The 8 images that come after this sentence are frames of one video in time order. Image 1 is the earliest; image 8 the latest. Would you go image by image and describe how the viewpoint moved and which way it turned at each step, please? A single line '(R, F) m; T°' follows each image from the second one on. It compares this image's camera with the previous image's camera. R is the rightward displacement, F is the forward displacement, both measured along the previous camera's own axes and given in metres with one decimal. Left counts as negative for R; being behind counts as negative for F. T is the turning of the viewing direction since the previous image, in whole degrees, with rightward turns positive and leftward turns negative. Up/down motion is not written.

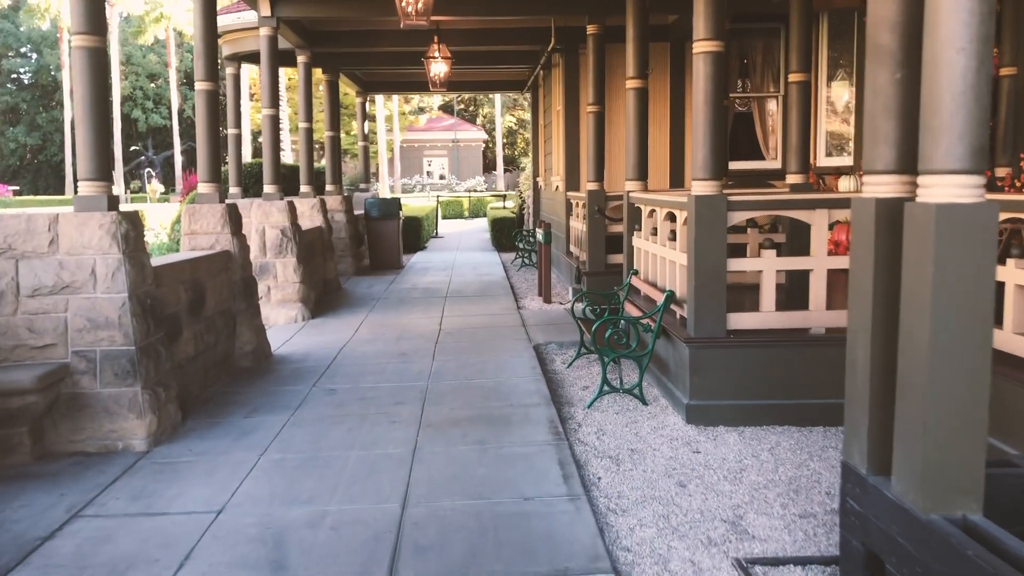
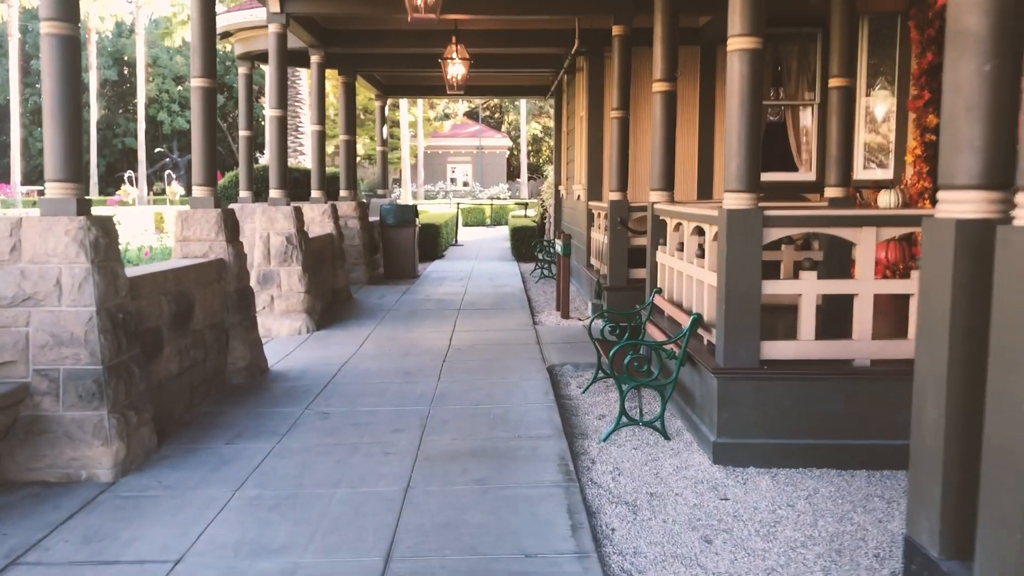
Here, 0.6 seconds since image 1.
(+0.1, +0.4) m; -1°
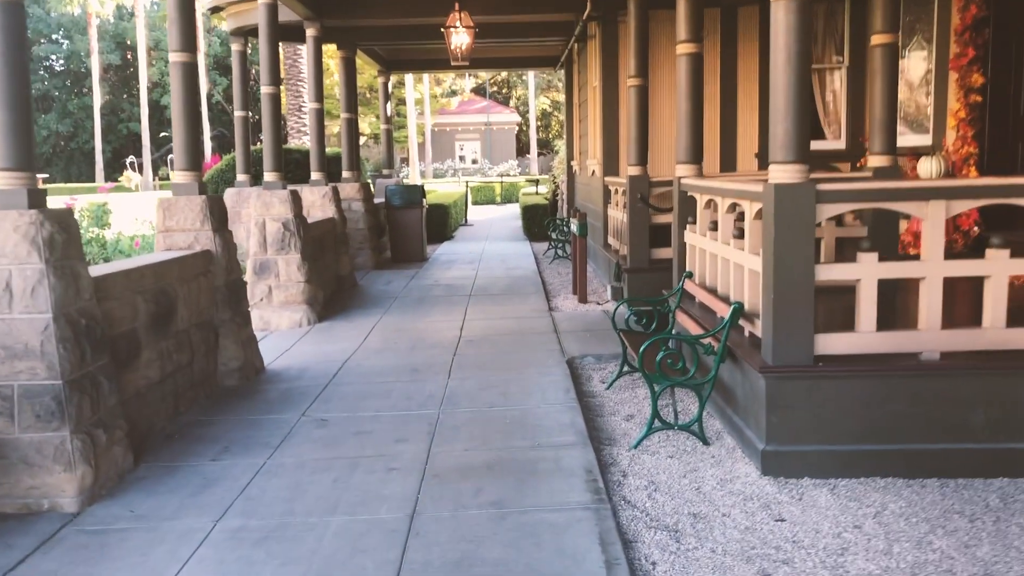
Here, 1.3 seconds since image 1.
(0.0, +0.5) m; -1°
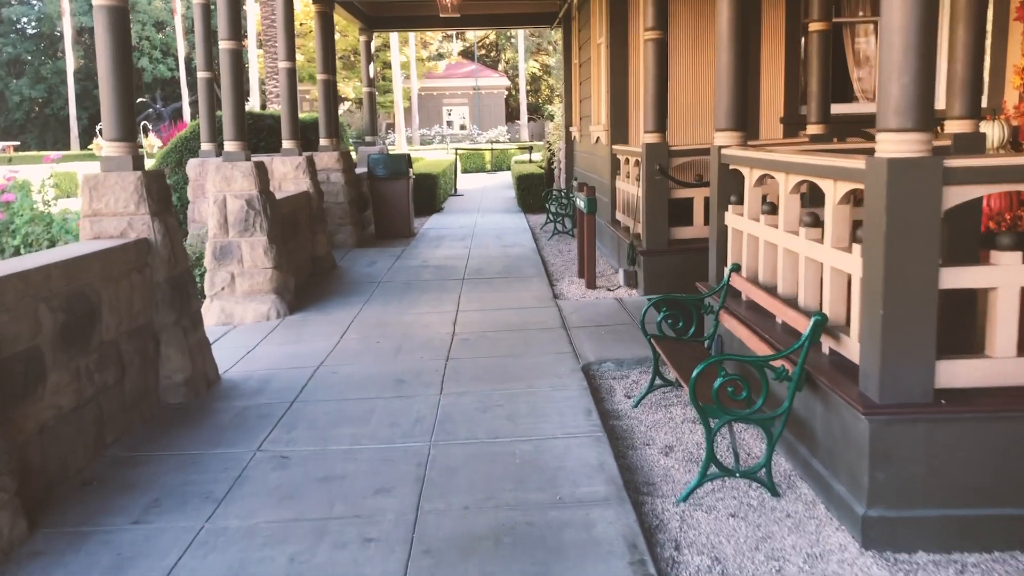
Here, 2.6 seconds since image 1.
(-0.1, +0.9) m; +1°
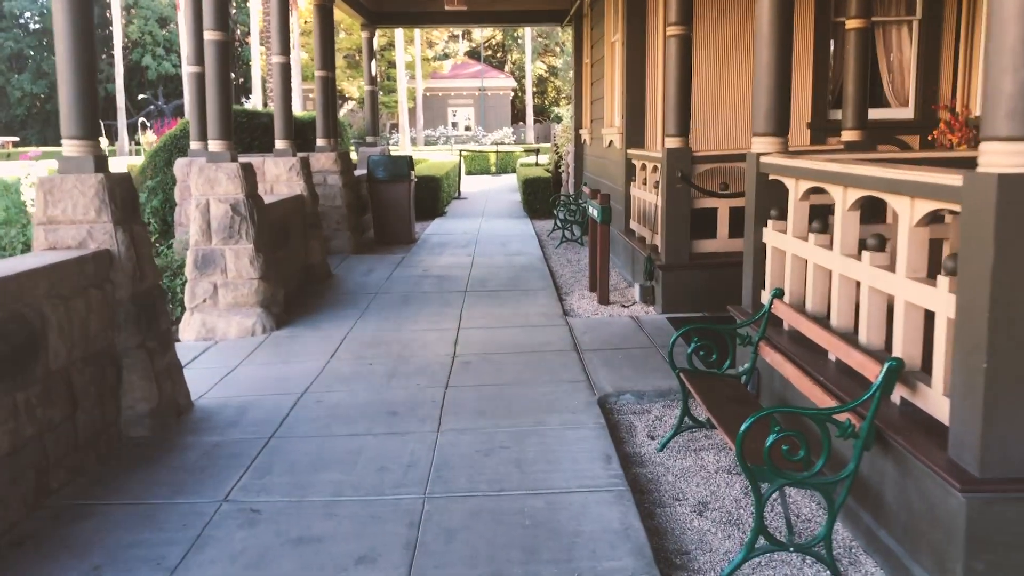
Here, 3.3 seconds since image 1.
(0.0, +0.5) m; 0°
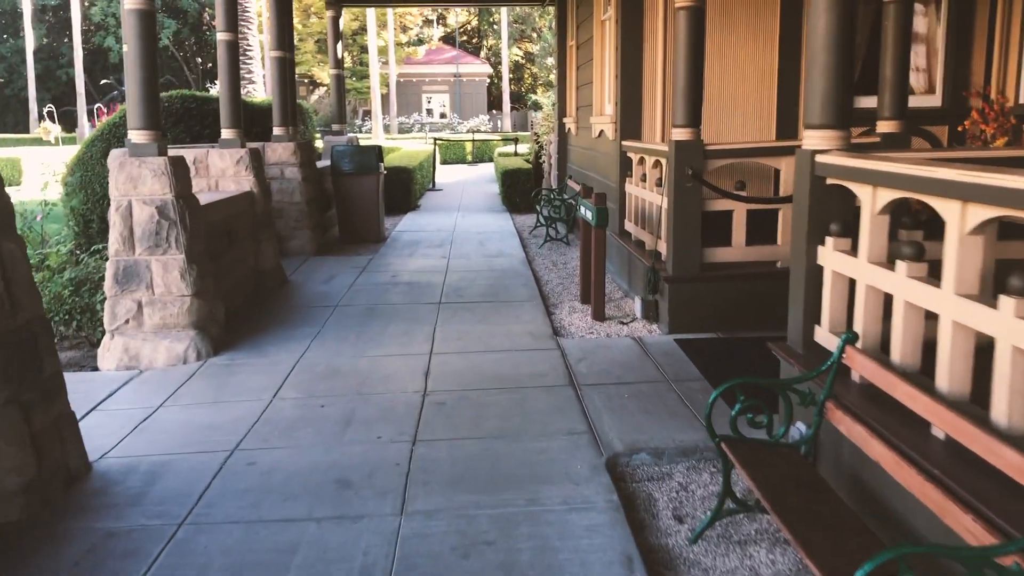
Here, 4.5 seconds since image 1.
(0.0, +0.9) m; +2°
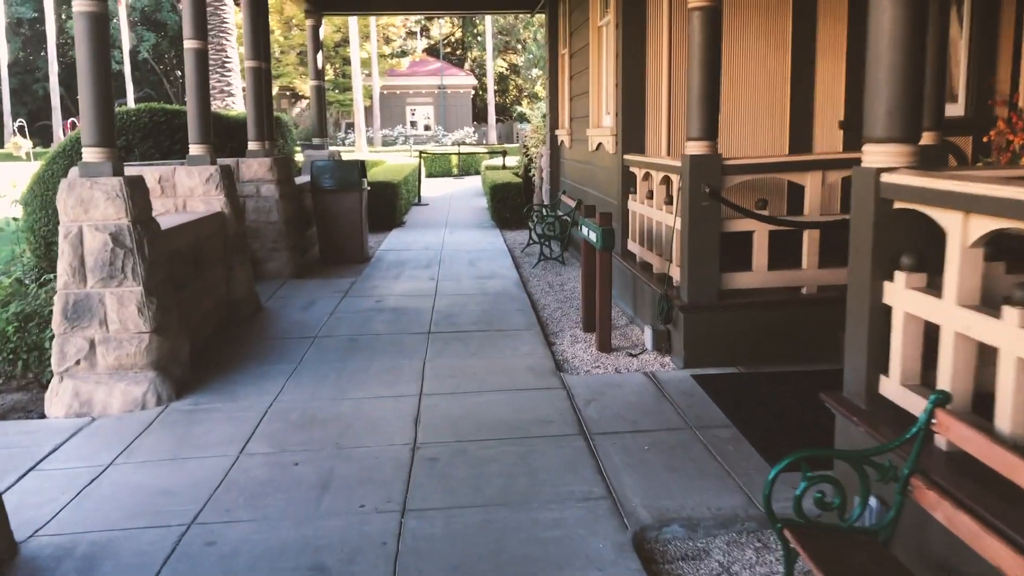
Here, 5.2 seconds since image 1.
(-0.1, +0.5) m; +1°
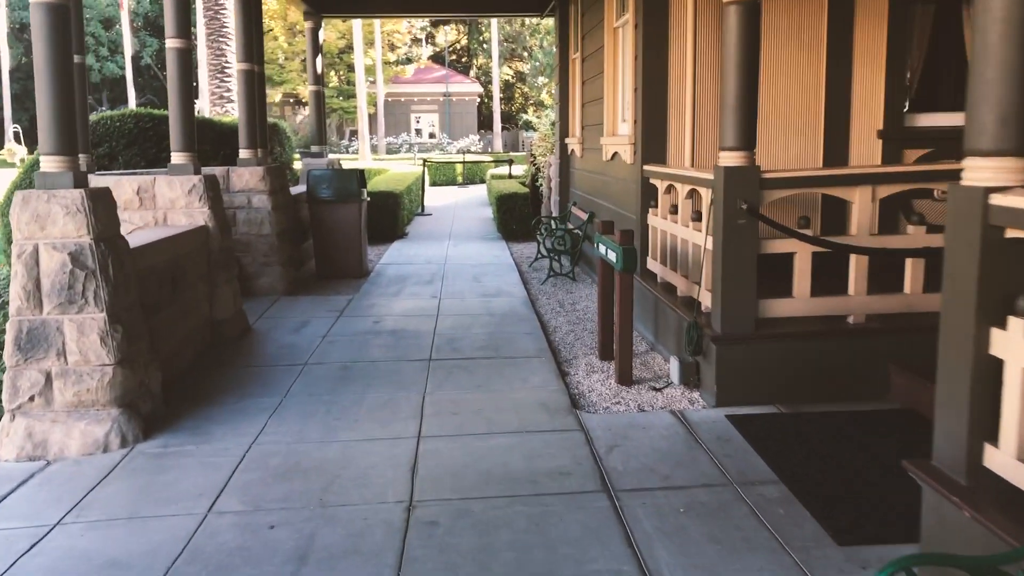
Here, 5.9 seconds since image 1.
(0.0, +0.5) m; 0°
